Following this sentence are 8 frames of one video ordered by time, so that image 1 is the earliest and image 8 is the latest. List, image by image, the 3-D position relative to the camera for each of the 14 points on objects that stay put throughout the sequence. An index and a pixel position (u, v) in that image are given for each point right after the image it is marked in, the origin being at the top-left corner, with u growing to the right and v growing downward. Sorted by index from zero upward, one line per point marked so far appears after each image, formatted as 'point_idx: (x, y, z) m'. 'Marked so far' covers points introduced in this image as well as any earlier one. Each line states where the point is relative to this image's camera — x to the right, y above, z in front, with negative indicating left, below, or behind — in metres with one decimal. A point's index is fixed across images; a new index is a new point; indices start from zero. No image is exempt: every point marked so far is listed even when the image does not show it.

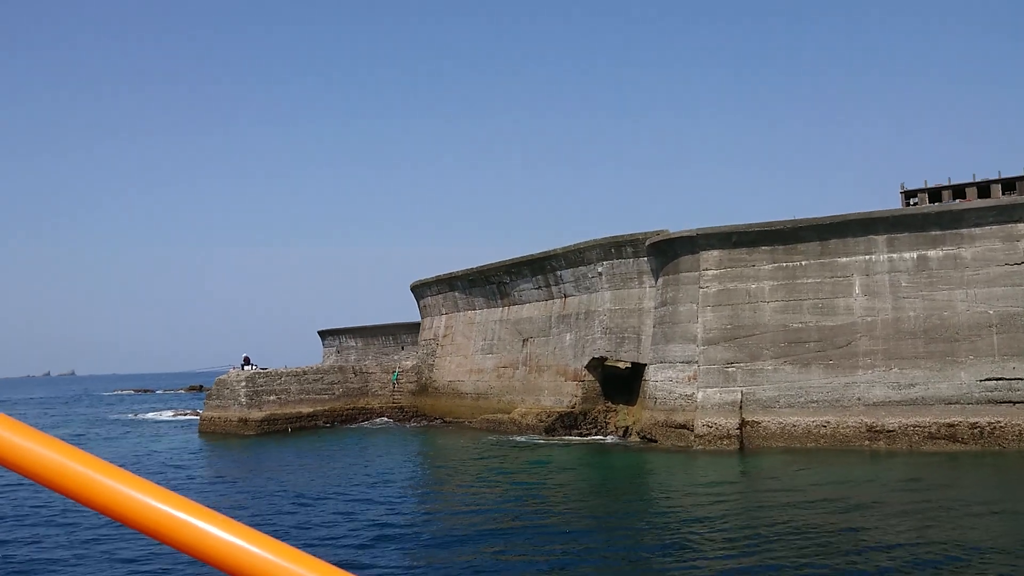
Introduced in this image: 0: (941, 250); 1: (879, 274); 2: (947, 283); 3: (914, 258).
0: (+8.5, +0.7, +16.9) m
1: (+7.4, +0.3, +17.4) m
2: (+8.5, +0.1, +16.8) m
3: (+8.0, +0.6, +17.1) m
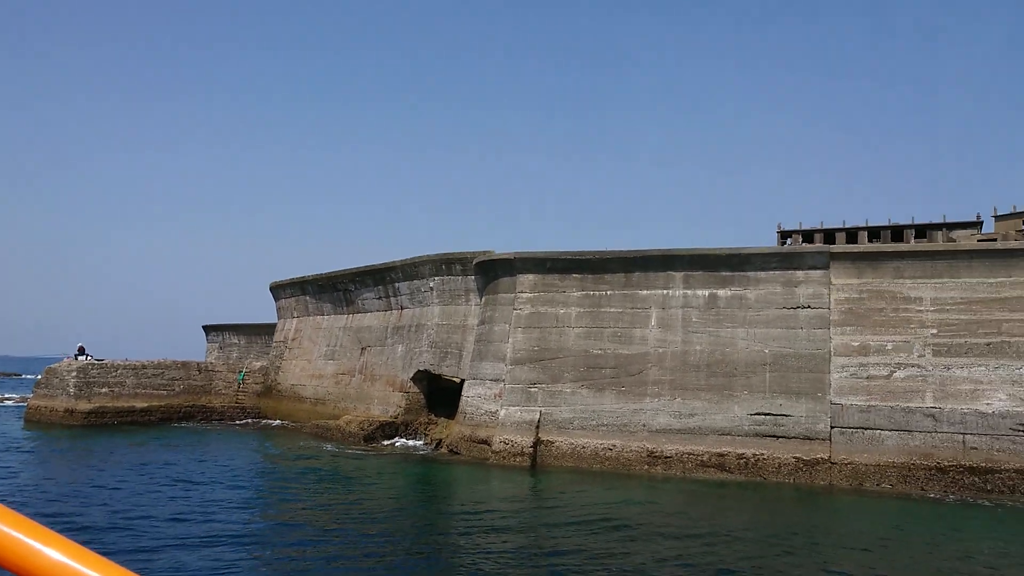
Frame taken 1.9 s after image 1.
0: (+4.6, 0.0, +18.0) m
1: (+3.4, -0.4, +18.3) m
2: (+4.6, -0.7, +17.9) m
3: (+4.1, -0.2, +18.2) m
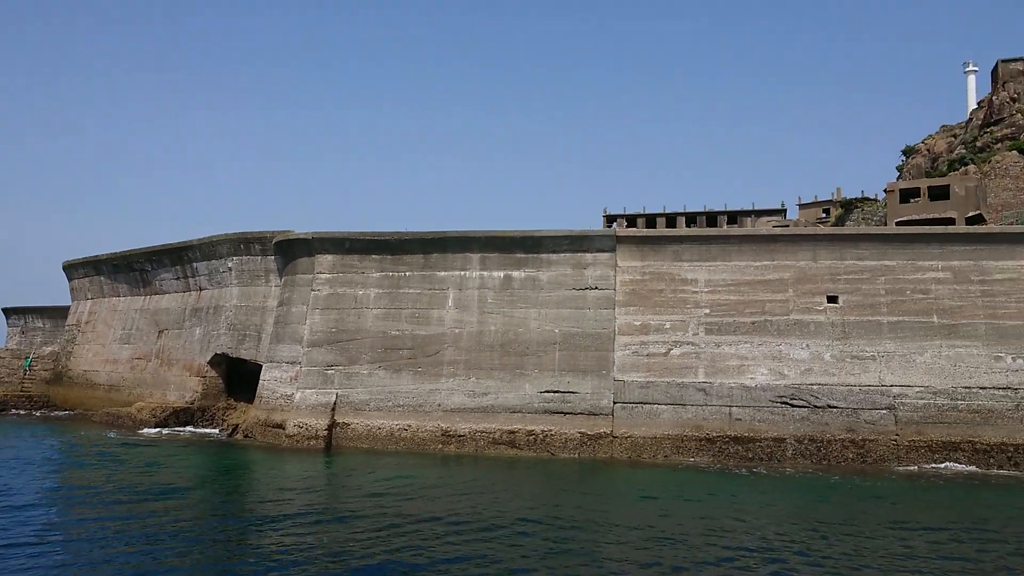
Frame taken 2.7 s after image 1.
0: (+0.2, +0.4, +18.5) m
1: (-0.9, 0.0, +18.6) m
2: (+0.3, -0.3, +18.3) m
3: (-0.2, +0.2, +18.5) m
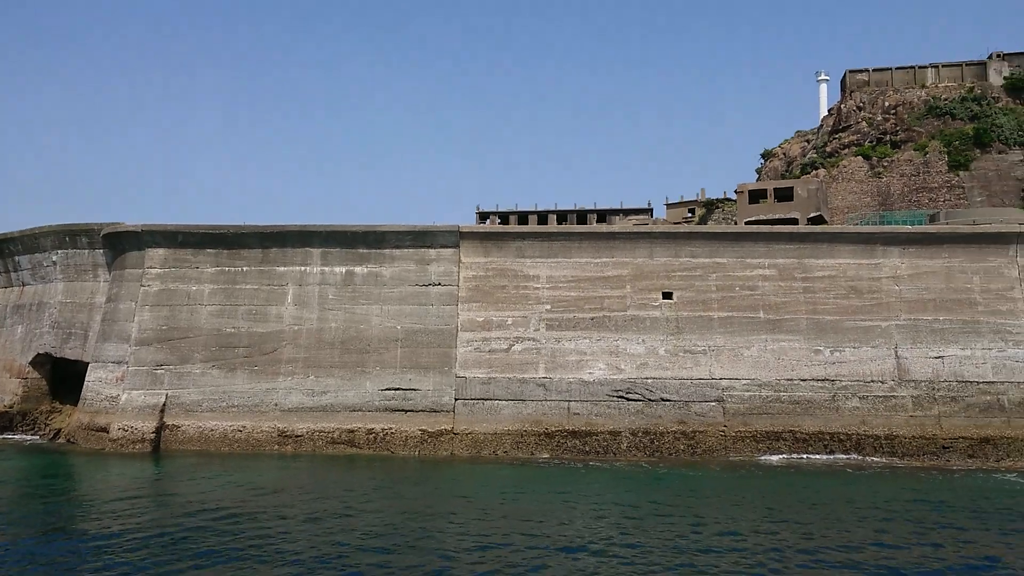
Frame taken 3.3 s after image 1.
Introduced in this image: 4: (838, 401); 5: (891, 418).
0: (-3.1, +0.4, +18.1) m
1: (-4.3, +0.1, +18.1) m
2: (-3.1, -0.2, +18.0) m
3: (-3.6, +0.3, +18.1) m
4: (+6.5, -2.3, +17.1) m
5: (+7.5, -2.6, +16.9) m
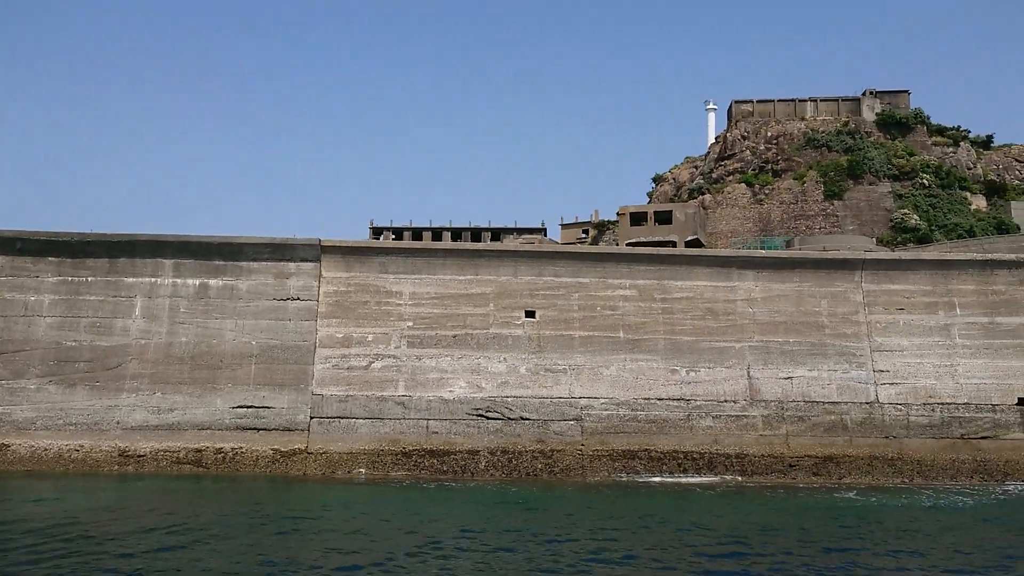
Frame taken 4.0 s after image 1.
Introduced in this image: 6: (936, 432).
0: (-6.0, +0.2, +17.5) m
1: (-7.1, -0.2, +17.3) m
2: (-5.9, -0.5, +17.3) m
3: (-6.4, +0.1, +17.4) m
4: (+3.7, -2.7, +17.4) m
5: (+4.7, -3.0, +17.4) m
6: (+8.6, -2.9, +17.4) m
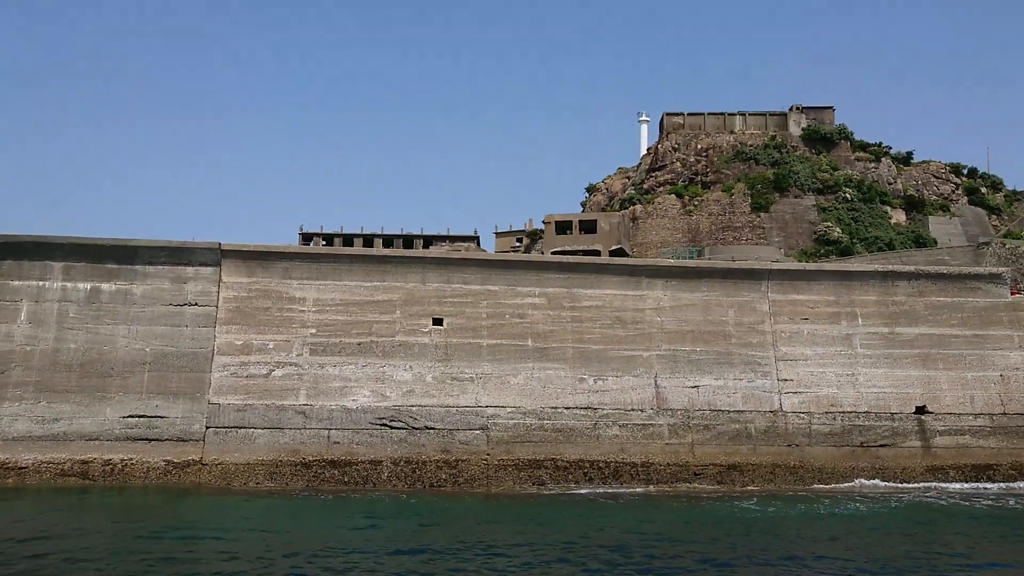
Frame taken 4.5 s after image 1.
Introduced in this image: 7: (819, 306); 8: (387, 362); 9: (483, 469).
0: (-7.8, +0.1, +16.8) m
1: (-9.0, -0.3, +16.5) m
2: (-7.8, -0.6, +16.6) m
3: (-8.3, 0.0, +16.7) m
4: (+1.8, -2.9, +17.3) m
5: (+2.8, -3.2, +17.4) m
6: (+6.7, -3.1, +17.7) m
7: (+6.7, -0.4, +18.6) m
8: (-2.5, -1.5, +17.2) m
9: (-0.6, -3.5, +16.8) m
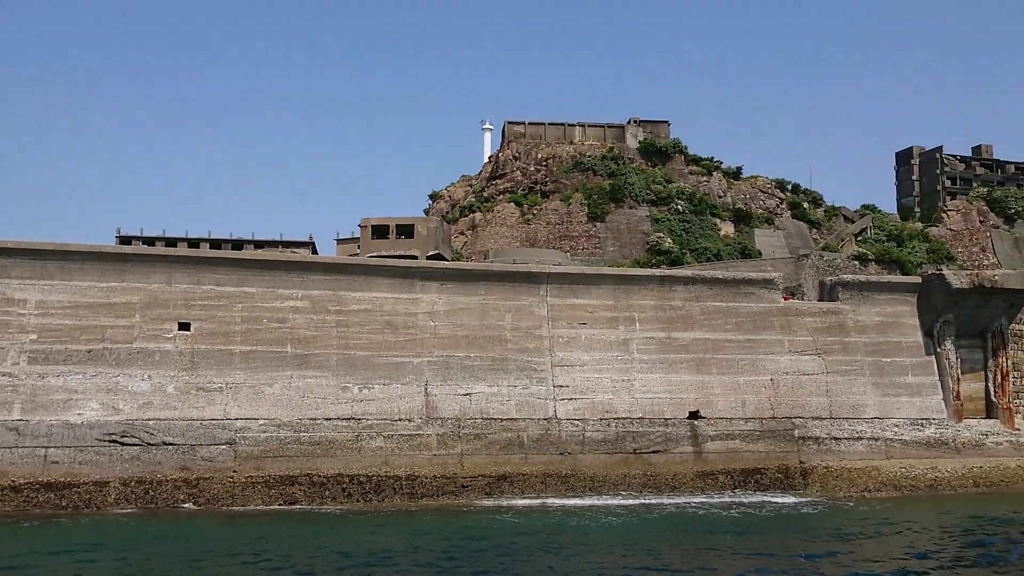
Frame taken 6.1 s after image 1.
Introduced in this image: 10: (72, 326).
0: (-12.2, +0.1, +14.3) m
1: (-13.3, -0.2, +13.9) m
2: (-12.2, -0.5, +14.1) m
3: (-12.7, 0.0, +14.1) m
4: (-2.9, -2.9, +16.2) m
5: (-1.9, -3.2, +16.4) m
6: (+2.0, -3.2, +17.3) m
7: (+1.8, -0.5, +18.3) m
8: (-7.1, -1.5, +15.5) m
9: (-5.1, -3.6, +15.3) m
10: (-7.9, -0.7, +15.5) m
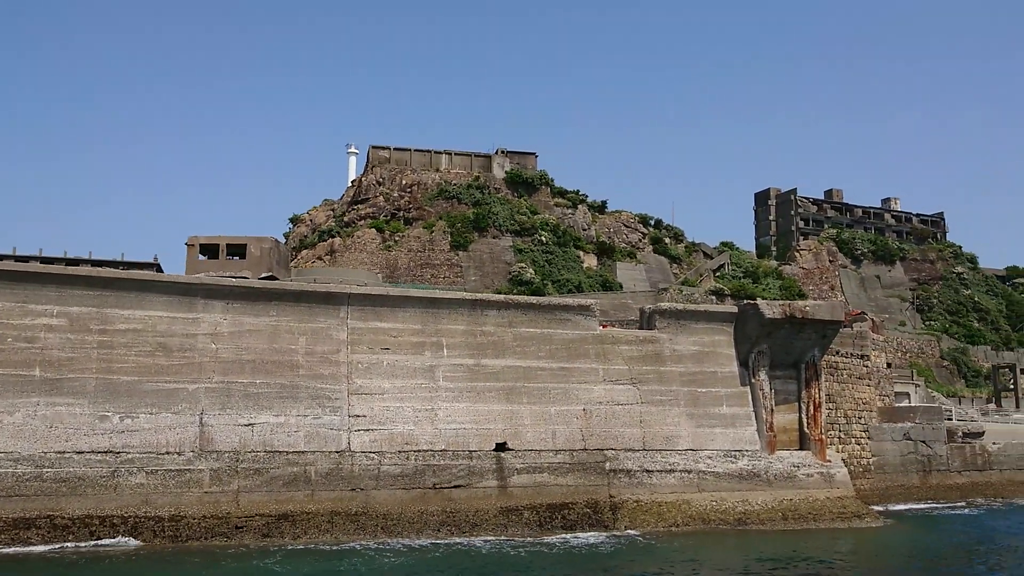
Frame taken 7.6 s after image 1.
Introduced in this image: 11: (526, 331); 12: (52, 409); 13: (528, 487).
0: (-15.6, +0.1, +11.4) m
1: (-16.7, -0.2, +10.8) m
2: (-15.5, -0.5, +11.2) m
3: (-16.0, 0.0, +11.1) m
4: (-6.6, -3.2, +14.4) m
5: (-5.7, -3.6, +14.7) m
6: (-2.0, -3.6, +16.1) m
7: (-2.2, -0.9, +17.1) m
8: (-10.7, -1.7, +13.2) m
9: (-8.7, -3.8, +13.1) m
10: (-11.5, -0.8, +13.0) m
11: (+0.3, -0.9, +18.0) m
12: (-7.7, -2.0, +14.4) m
13: (+0.3, -3.9, +16.9) m
